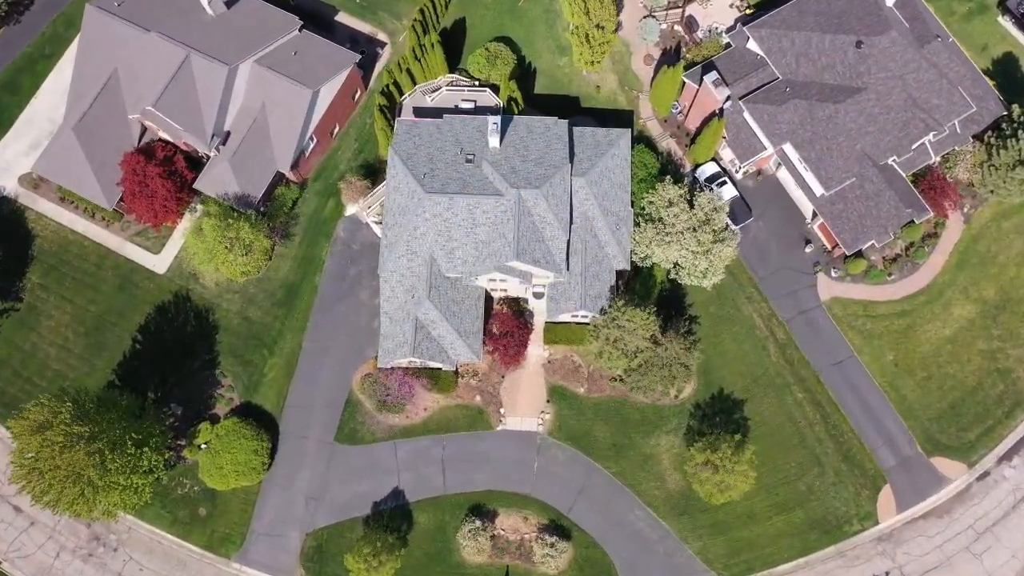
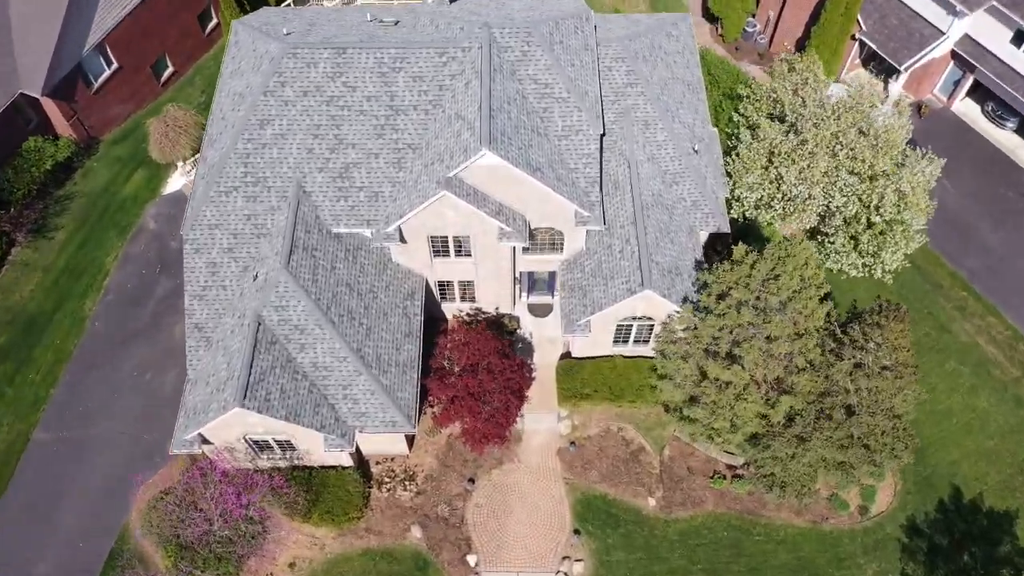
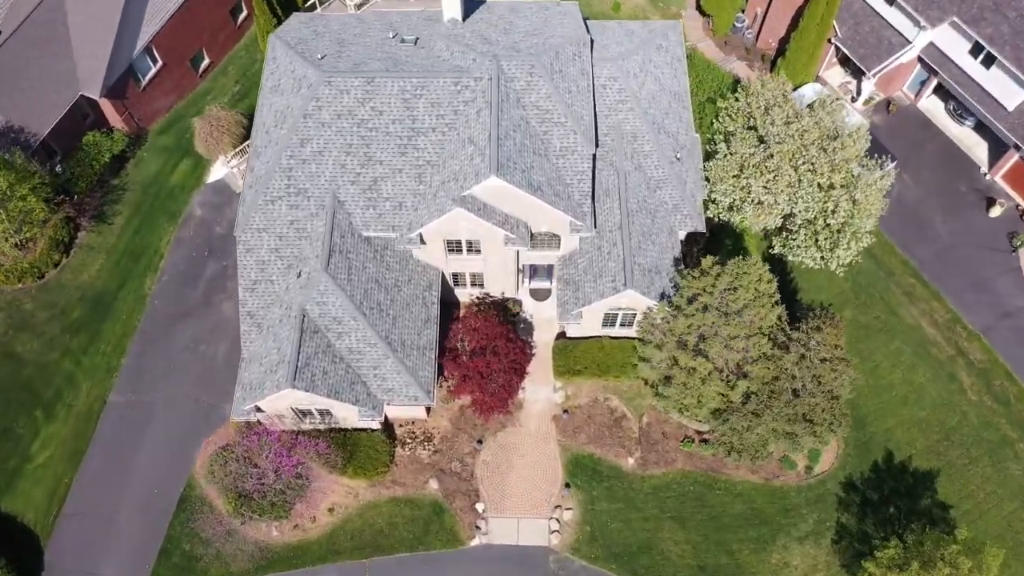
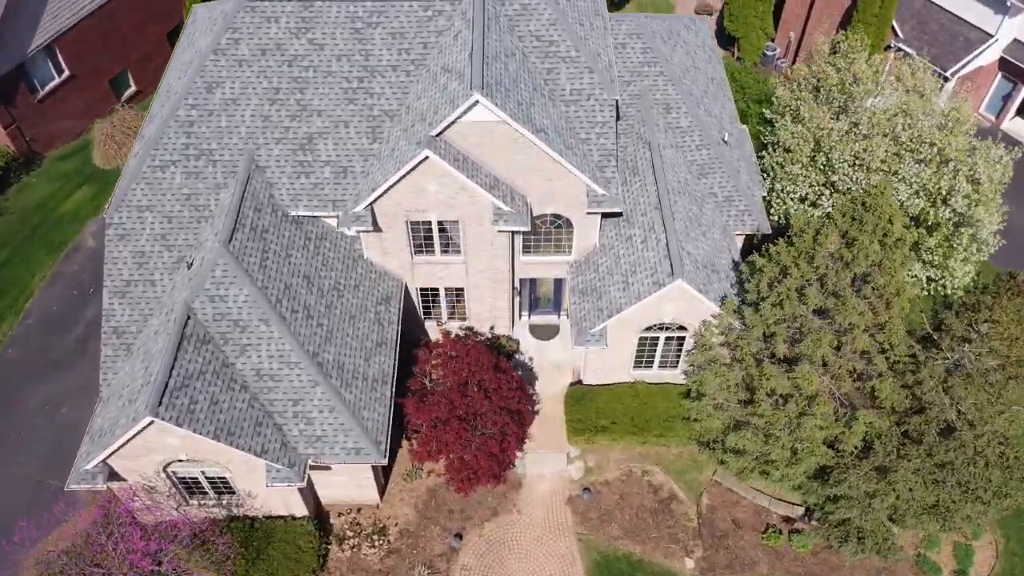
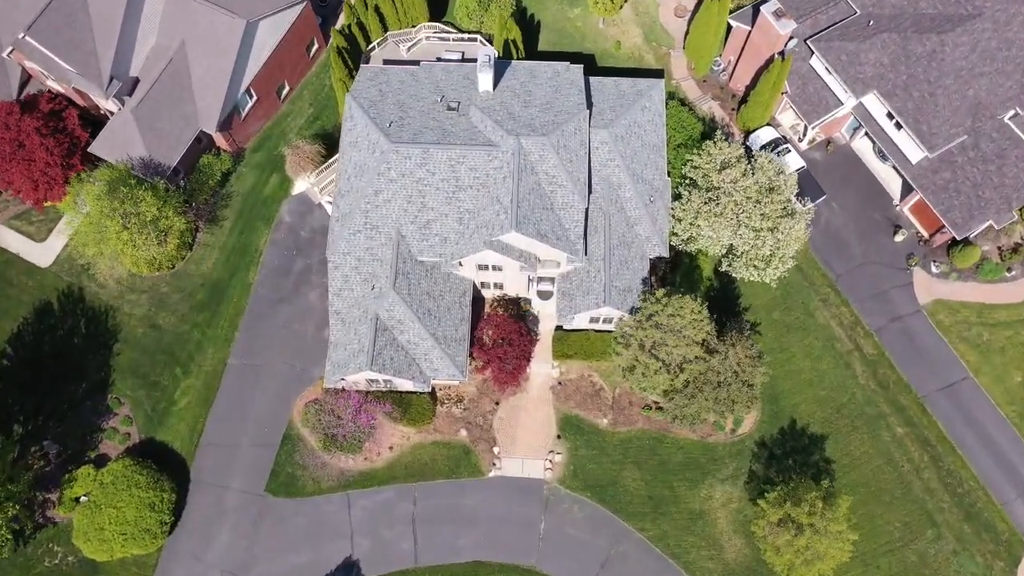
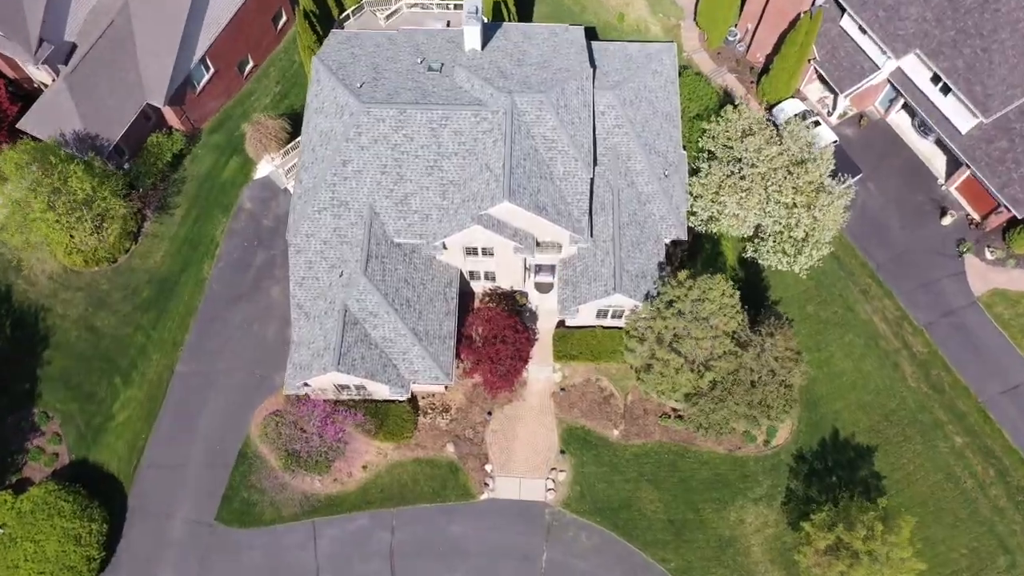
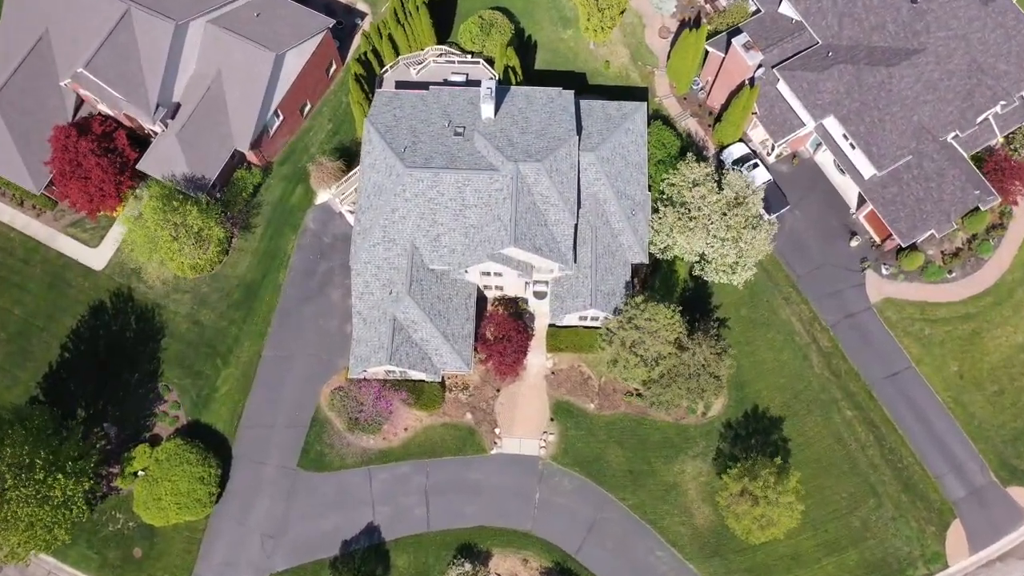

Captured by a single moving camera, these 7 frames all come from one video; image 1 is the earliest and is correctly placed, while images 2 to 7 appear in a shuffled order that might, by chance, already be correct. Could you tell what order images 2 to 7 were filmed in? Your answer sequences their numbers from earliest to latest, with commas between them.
7, 5, 6, 3, 2, 4
